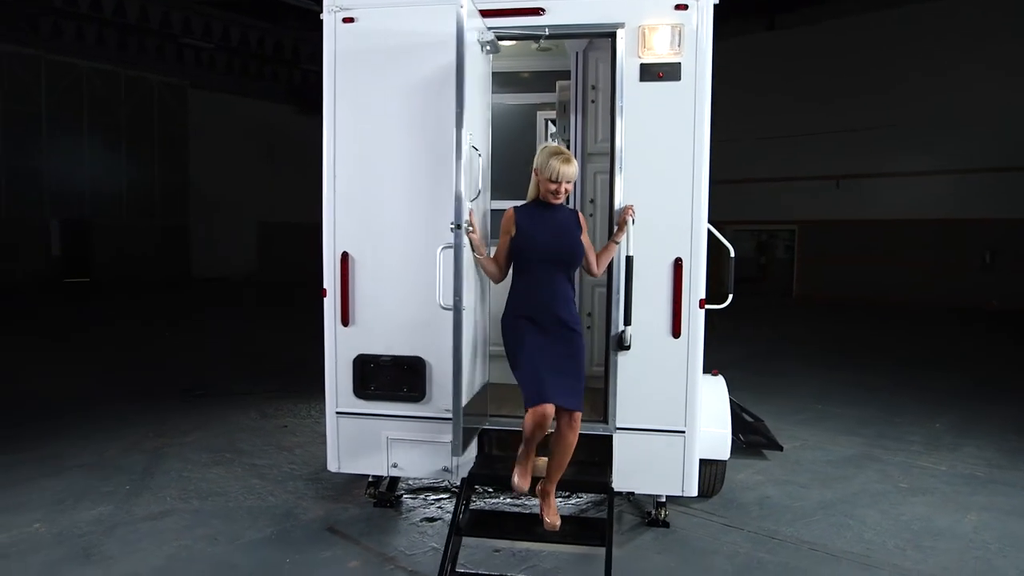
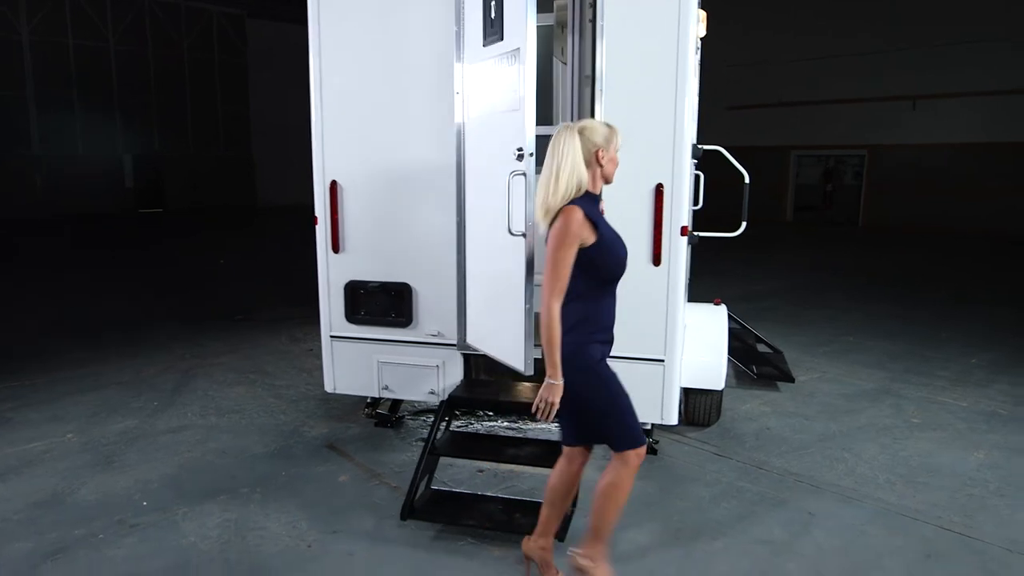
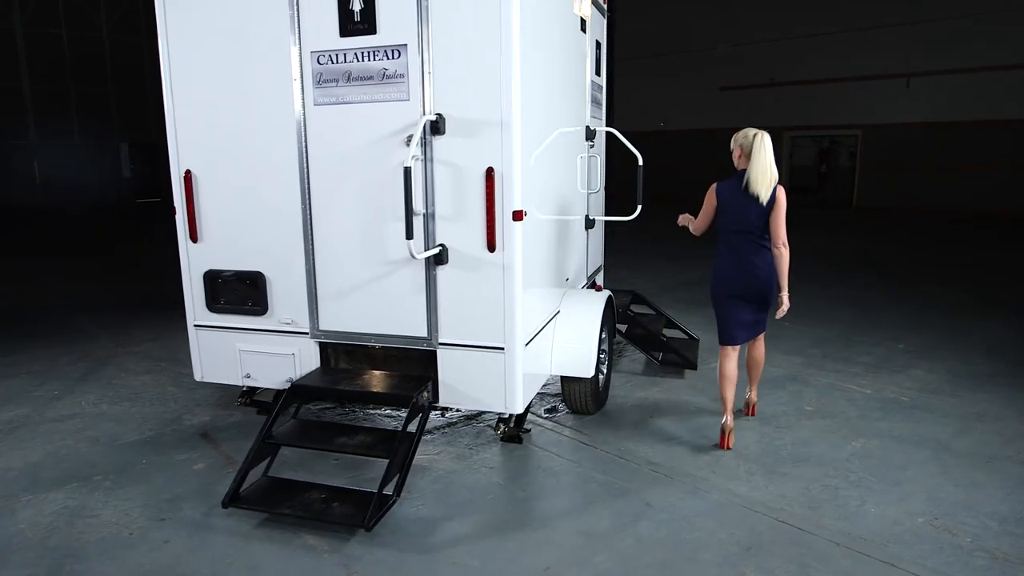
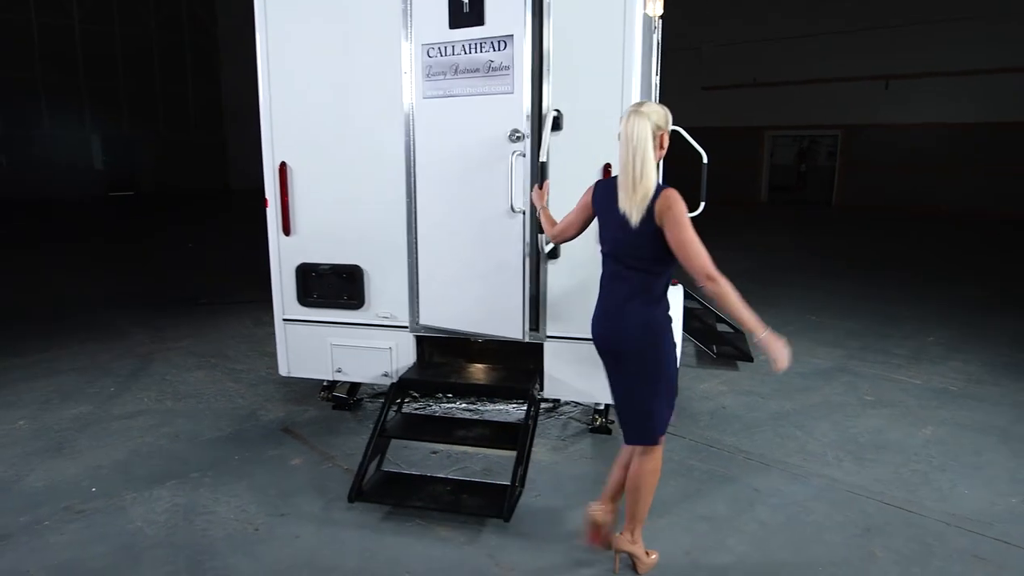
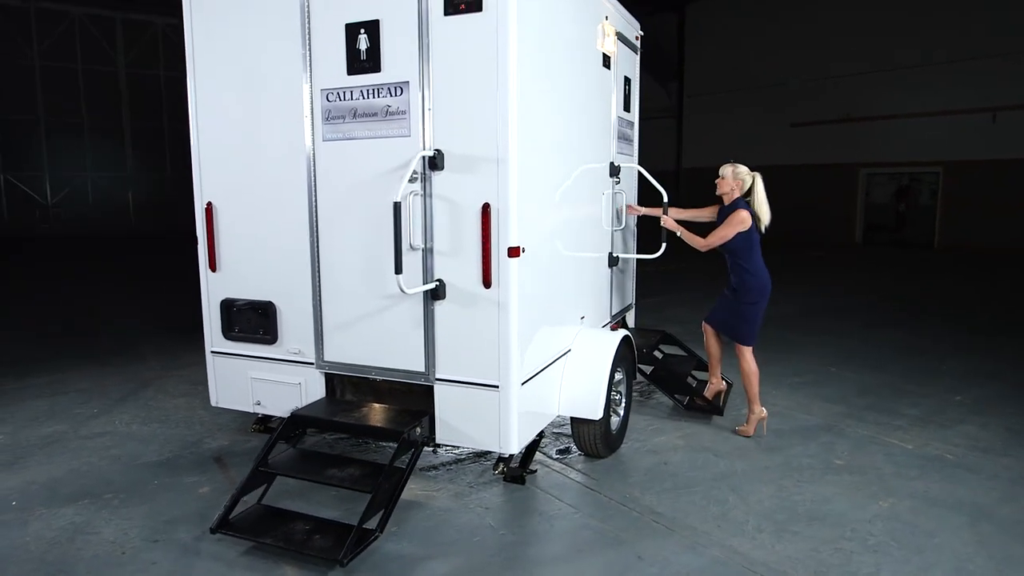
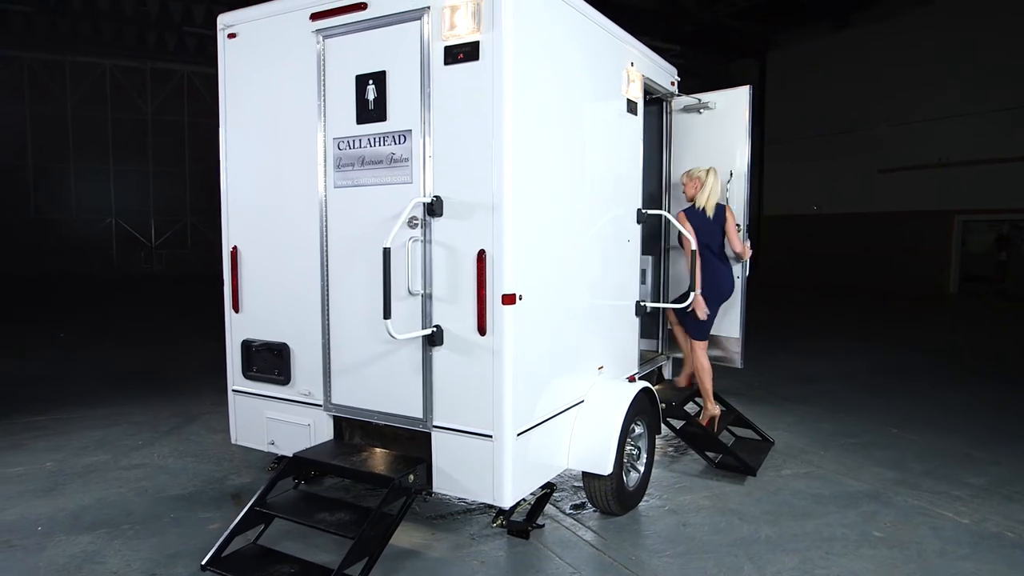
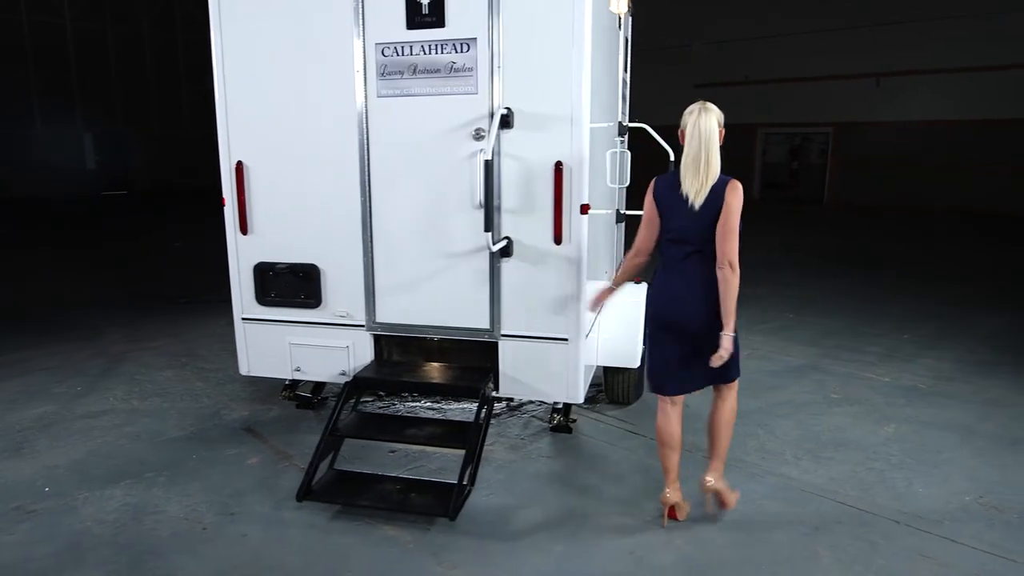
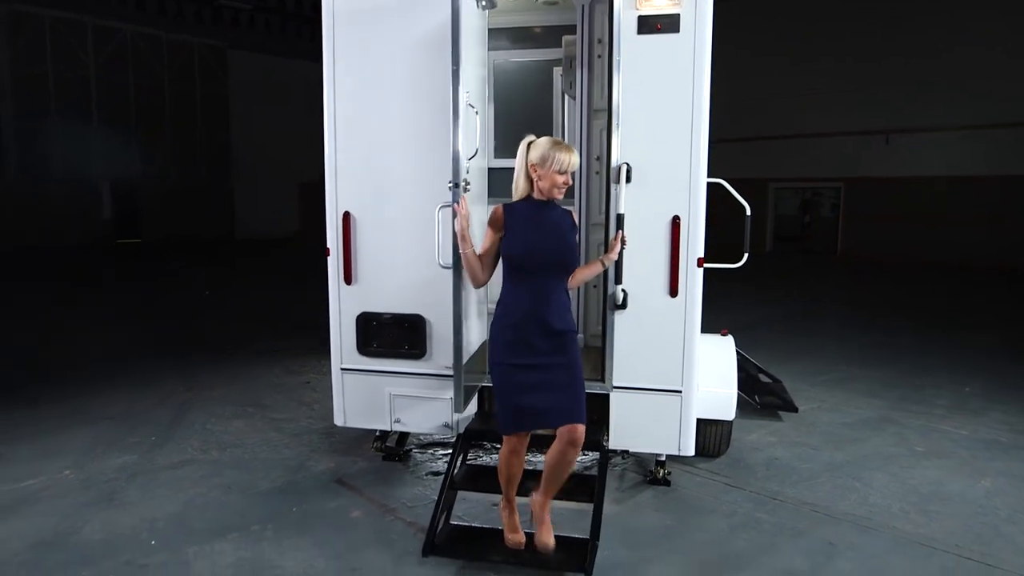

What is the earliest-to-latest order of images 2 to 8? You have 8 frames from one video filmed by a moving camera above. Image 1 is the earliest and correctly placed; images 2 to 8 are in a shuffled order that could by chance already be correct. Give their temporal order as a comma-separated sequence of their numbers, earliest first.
8, 2, 4, 7, 3, 5, 6
